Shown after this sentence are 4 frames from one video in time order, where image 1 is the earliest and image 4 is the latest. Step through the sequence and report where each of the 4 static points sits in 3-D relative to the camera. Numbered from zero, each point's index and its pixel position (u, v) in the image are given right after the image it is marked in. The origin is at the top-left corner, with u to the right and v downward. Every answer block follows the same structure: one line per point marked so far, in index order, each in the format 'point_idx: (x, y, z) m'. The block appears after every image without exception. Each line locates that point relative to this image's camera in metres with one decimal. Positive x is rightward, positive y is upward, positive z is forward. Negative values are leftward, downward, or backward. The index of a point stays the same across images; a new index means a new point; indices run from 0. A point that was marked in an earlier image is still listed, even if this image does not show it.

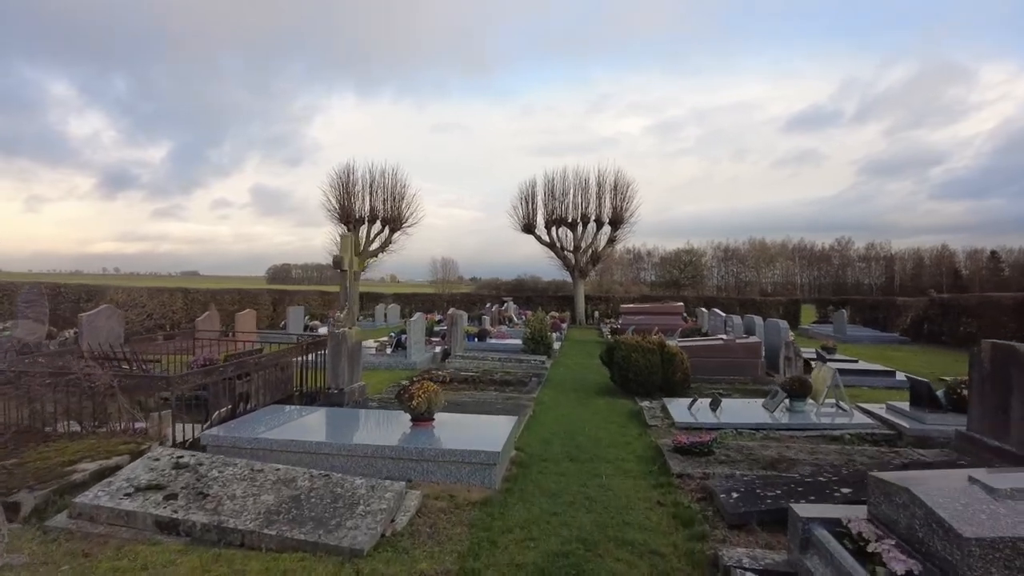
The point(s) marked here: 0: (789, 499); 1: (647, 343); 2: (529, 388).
0: (+1.9, -1.5, +4.4) m
1: (+2.1, -0.9, +10.1) m
2: (+0.3, -1.6, +10.5) m
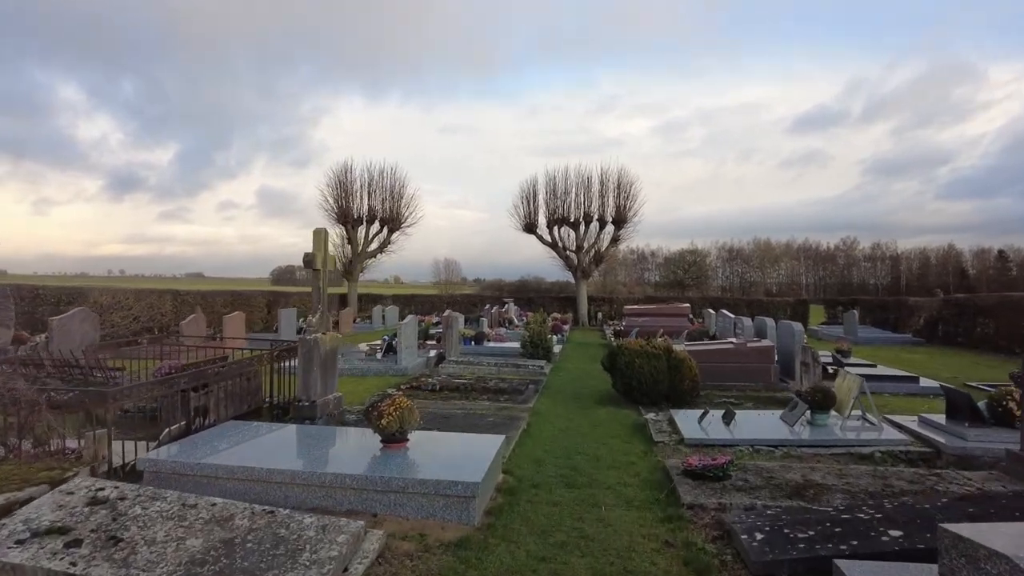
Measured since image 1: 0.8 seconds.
0: (+1.8, -1.5, +3.7) m
1: (+2.0, -0.9, +9.4) m
2: (+0.2, -1.6, +9.7) m
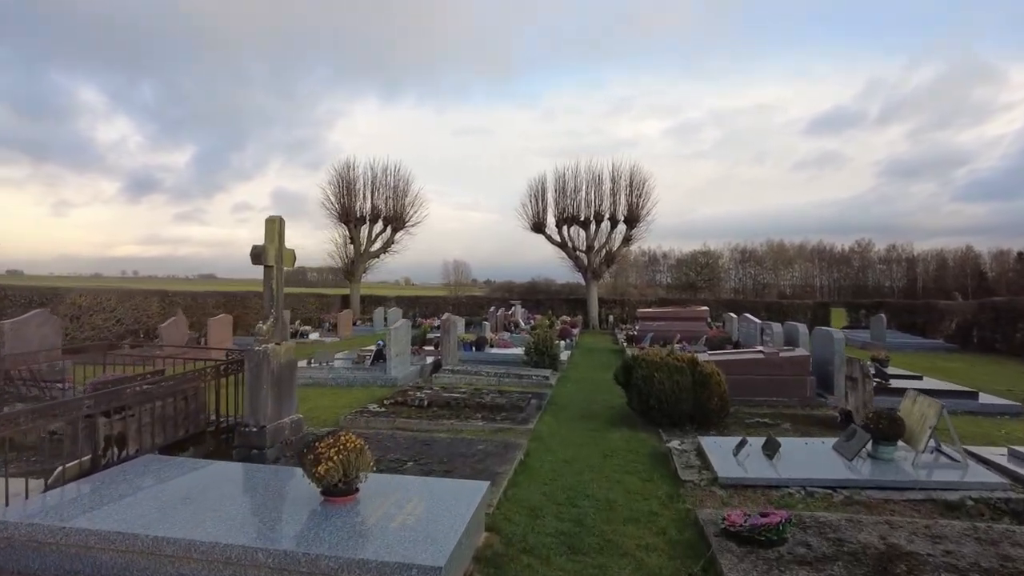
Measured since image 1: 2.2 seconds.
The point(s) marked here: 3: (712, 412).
0: (+1.7, -1.5, +2.3) m
1: (+2.0, -0.9, +8.0) m
2: (+0.2, -1.7, +8.4) m
3: (+2.5, -1.5, +7.9) m
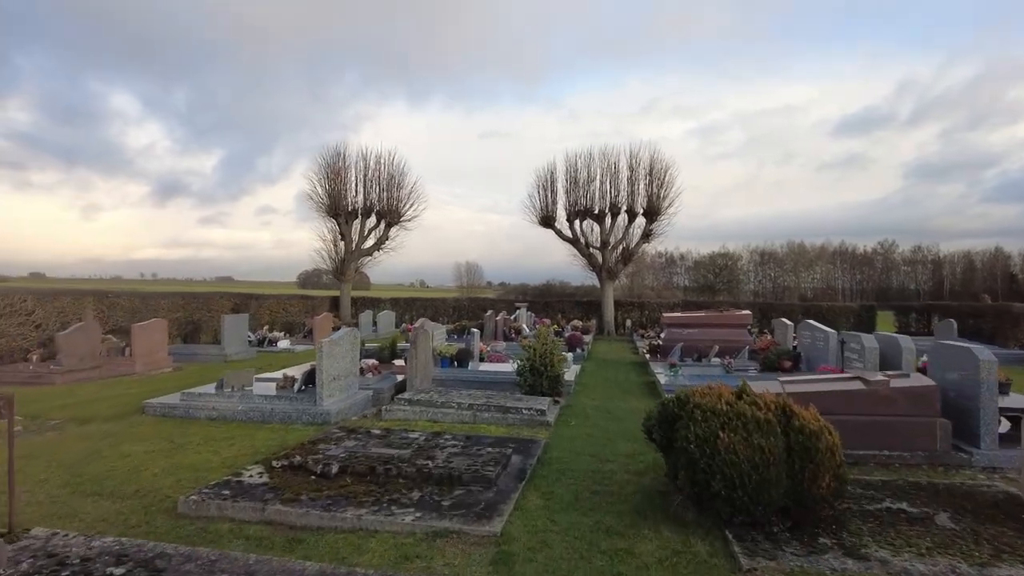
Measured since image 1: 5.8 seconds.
0: (+1.2, -1.4, -1.2) m
1: (+1.7, -0.8, +4.5) m
2: (-0.2, -1.6, +4.9) m
3: (+2.1, -1.4, +4.4) m
